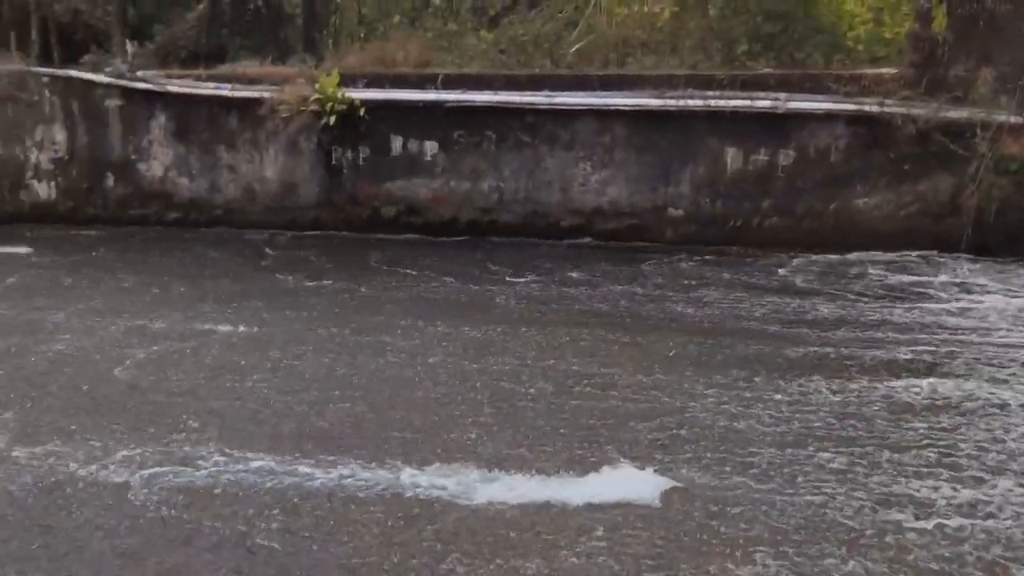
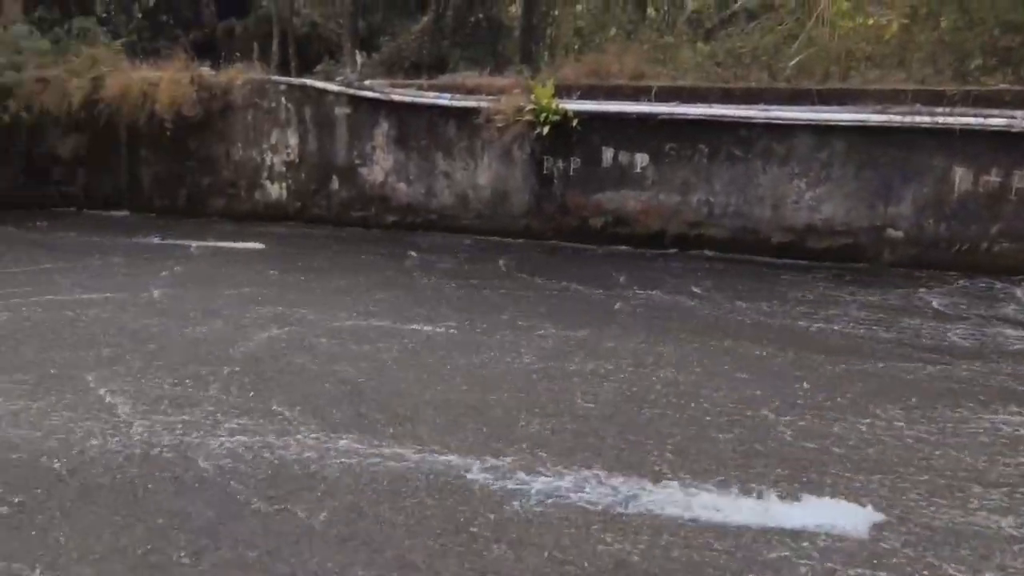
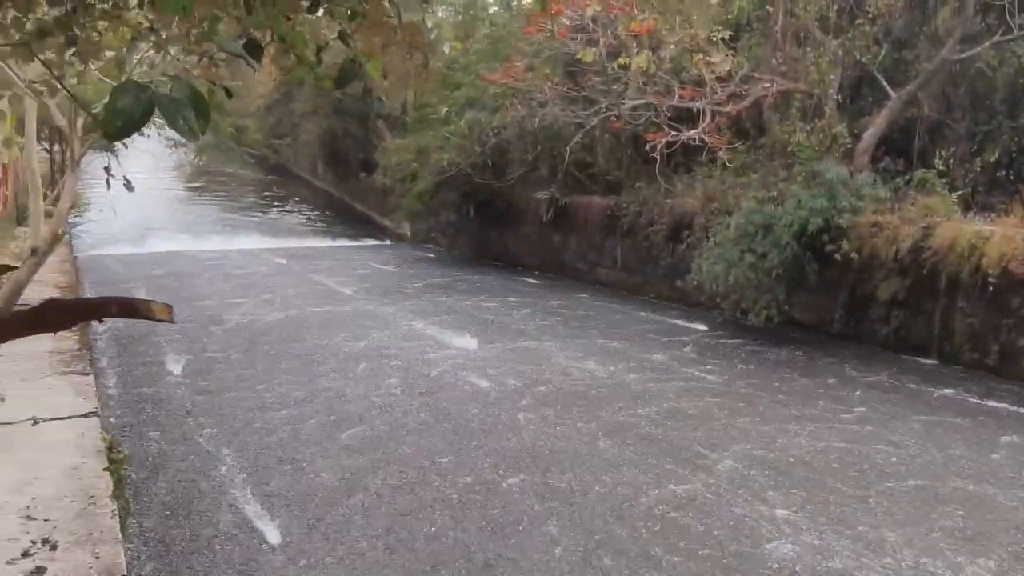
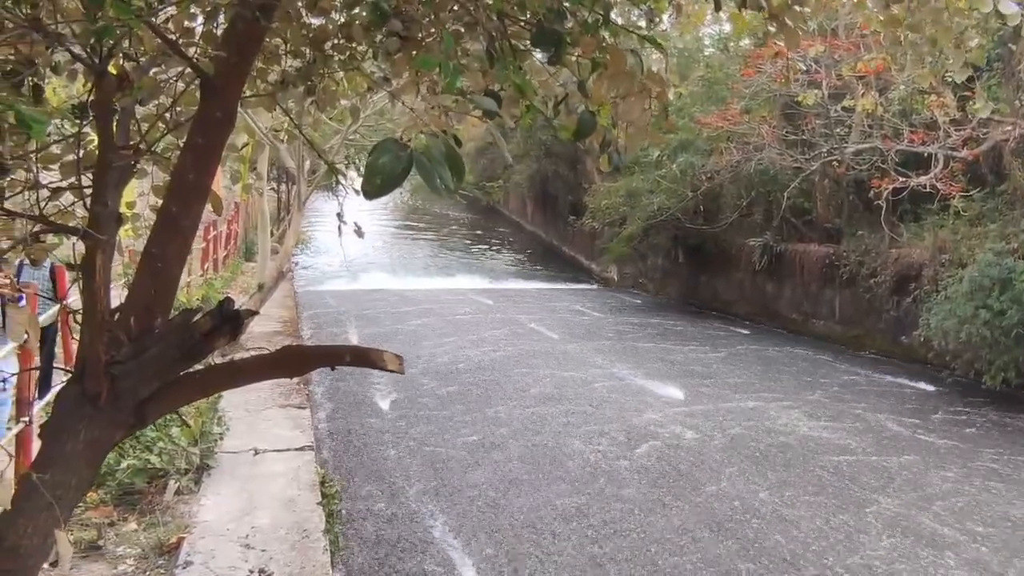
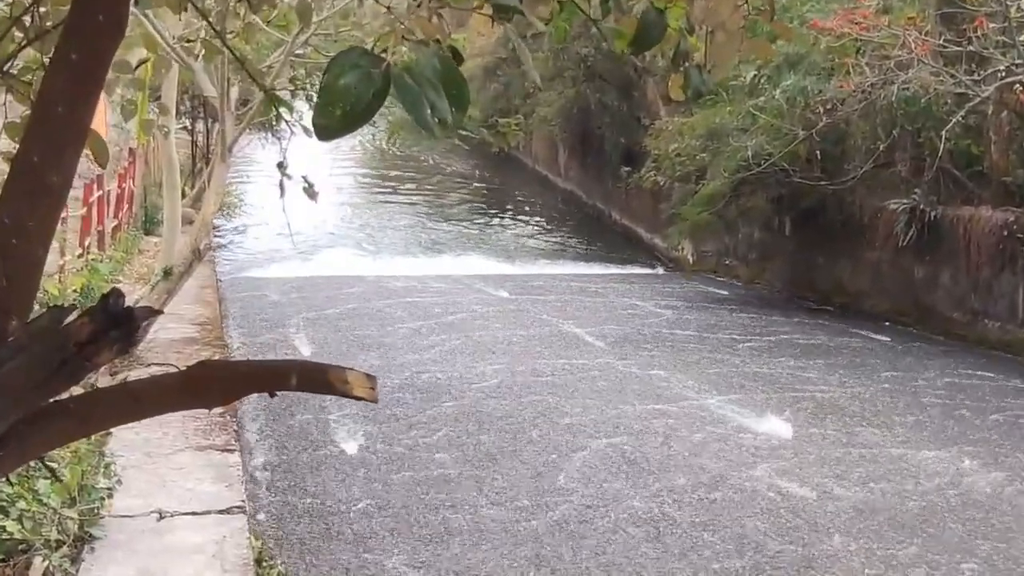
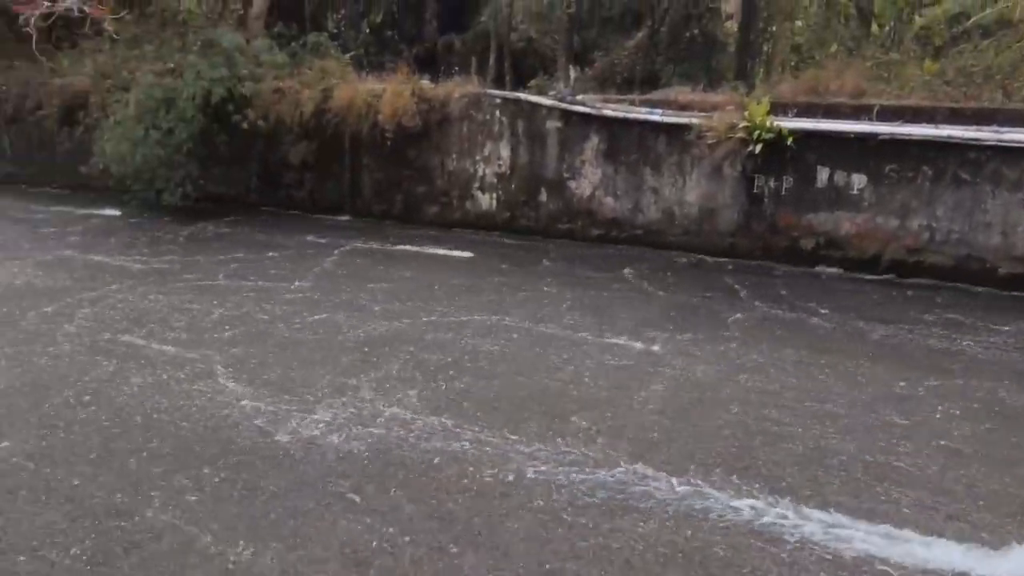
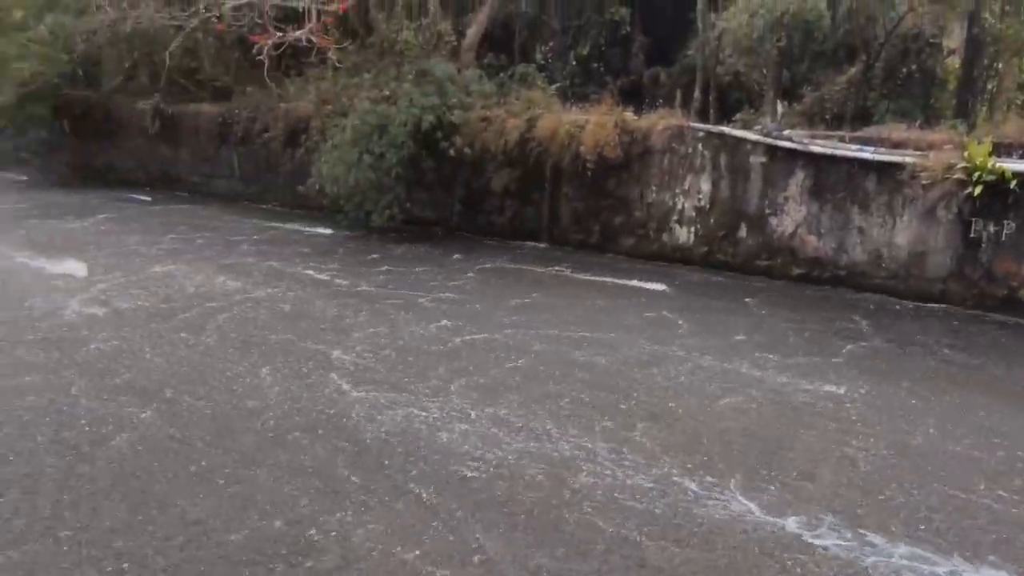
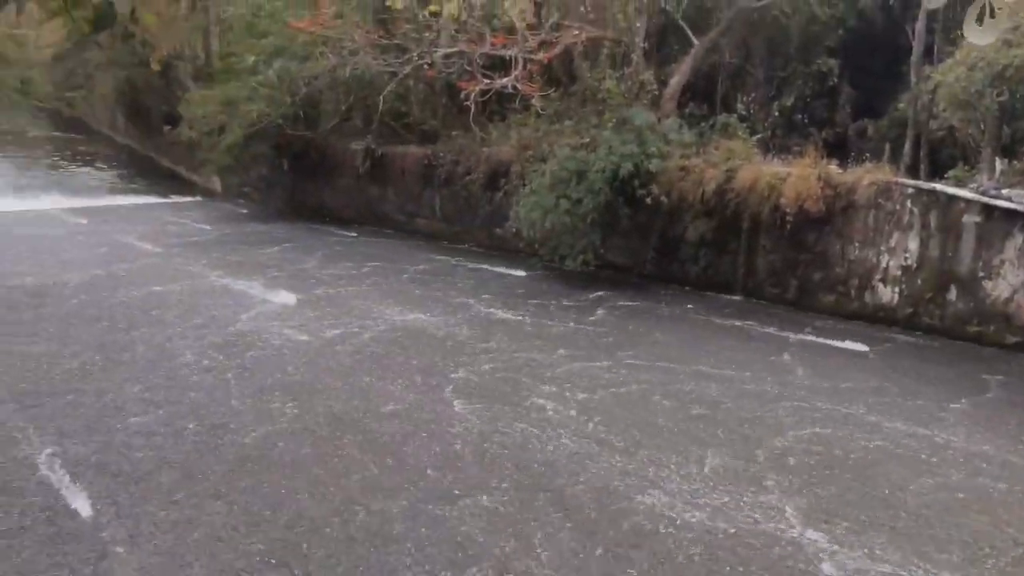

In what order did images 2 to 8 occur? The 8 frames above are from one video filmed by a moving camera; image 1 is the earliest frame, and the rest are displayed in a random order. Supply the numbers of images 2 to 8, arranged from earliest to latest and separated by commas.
2, 6, 7, 8, 3, 4, 5
